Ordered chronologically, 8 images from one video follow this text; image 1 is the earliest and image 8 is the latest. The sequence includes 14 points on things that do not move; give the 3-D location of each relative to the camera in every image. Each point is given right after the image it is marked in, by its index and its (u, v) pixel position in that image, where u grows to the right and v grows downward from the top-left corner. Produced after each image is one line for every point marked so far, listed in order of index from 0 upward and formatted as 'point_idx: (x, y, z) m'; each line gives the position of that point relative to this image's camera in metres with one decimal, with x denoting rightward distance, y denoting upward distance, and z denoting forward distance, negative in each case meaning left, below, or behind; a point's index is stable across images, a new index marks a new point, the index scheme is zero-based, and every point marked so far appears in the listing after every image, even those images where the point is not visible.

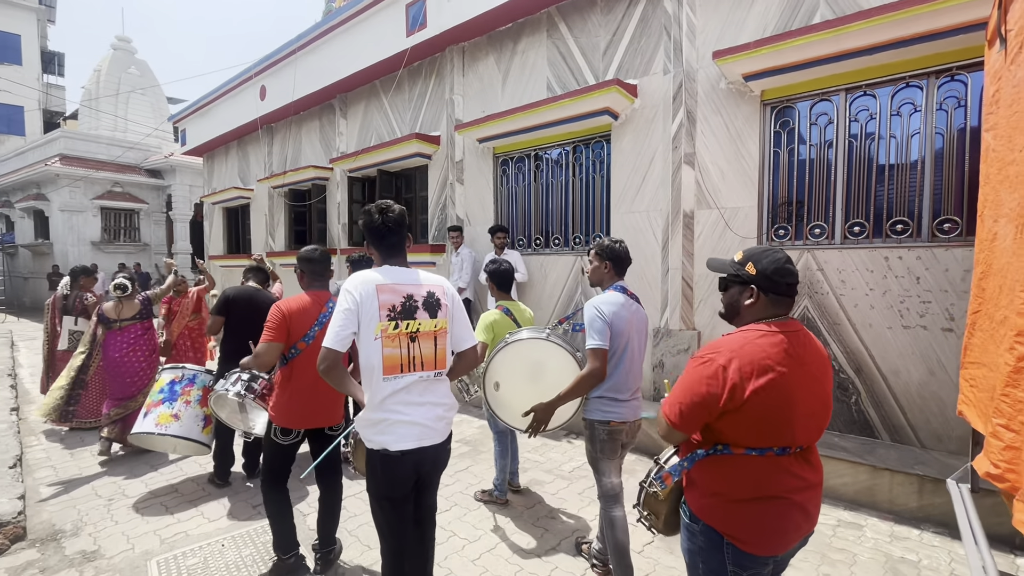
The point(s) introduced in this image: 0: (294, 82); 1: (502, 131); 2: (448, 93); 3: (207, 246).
0: (-4.0, +3.8, +8.9) m
1: (-0.2, +1.9, +6.0) m
2: (-0.9, +2.7, +6.8) m
3: (-8.0, +1.1, +12.8) m
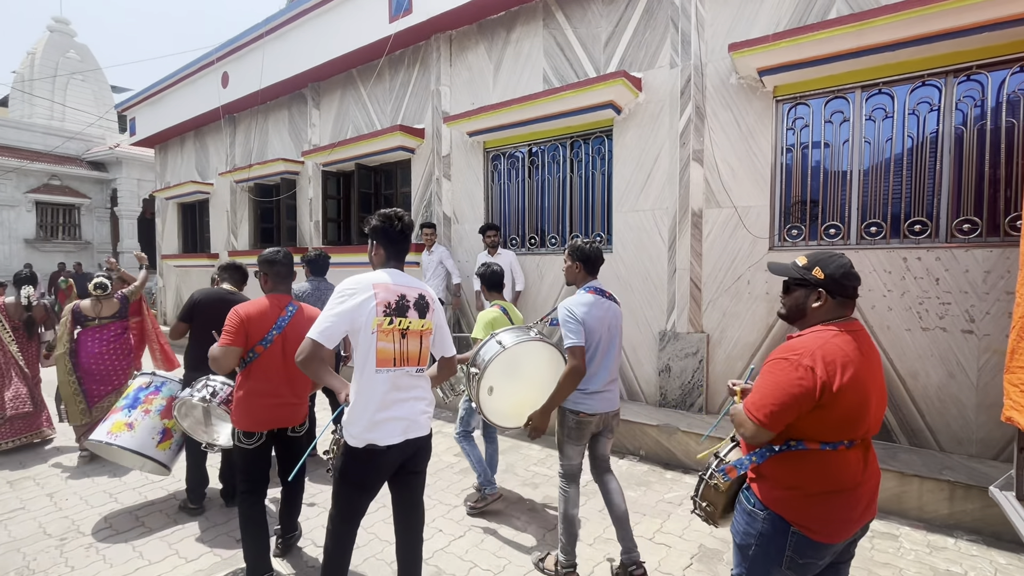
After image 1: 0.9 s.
0: (-4.3, +3.7, +8.3) m
1: (-0.2, +1.9, +5.7) m
2: (-1.0, +2.7, +6.5) m
3: (-8.6, +1.1, +11.9) m
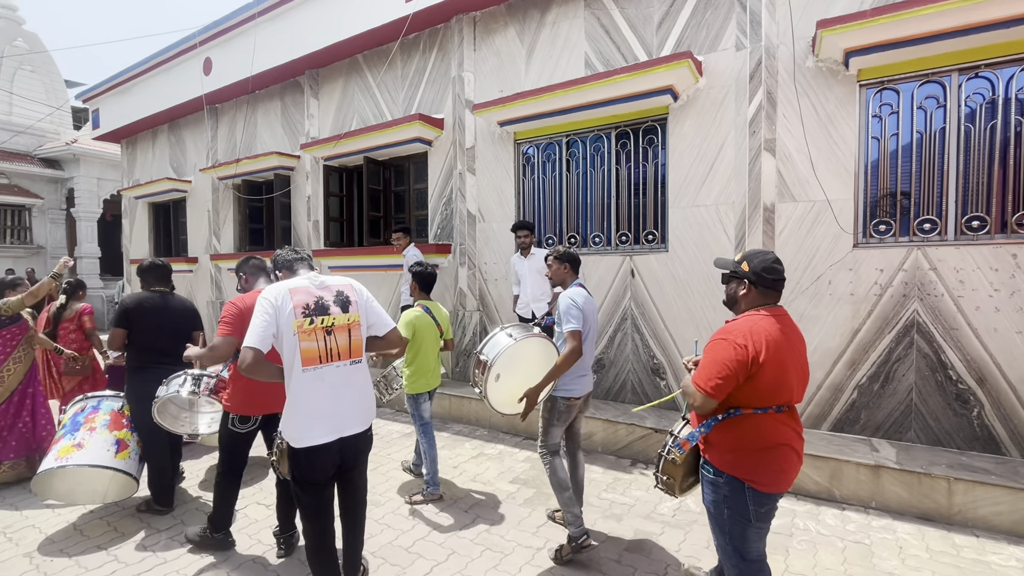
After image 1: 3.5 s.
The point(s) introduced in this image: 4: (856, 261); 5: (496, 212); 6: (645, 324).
0: (-4.1, +3.6, +7.6) m
1: (+0.2, +1.9, +5.2) m
2: (-0.7, +2.7, +5.9) m
3: (-8.6, +0.9, +10.8) m
4: (+2.7, +0.2, +3.9) m
5: (-0.2, +0.9, +5.7) m
6: (+1.3, -0.4, +4.8) m
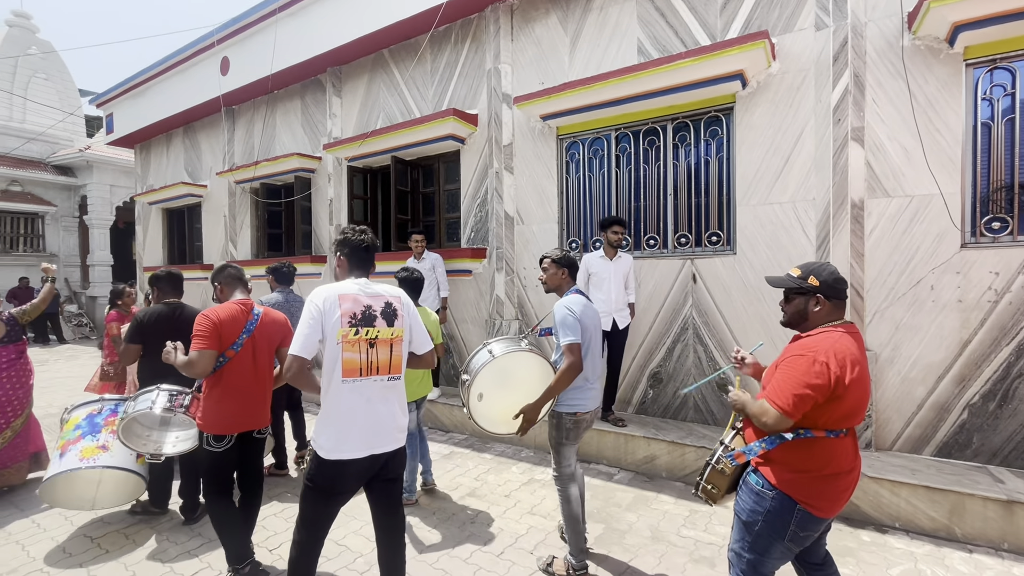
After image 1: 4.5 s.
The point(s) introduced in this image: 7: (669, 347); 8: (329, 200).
0: (-3.6, +3.5, +7.2) m
1: (+0.6, +1.8, +4.8) m
2: (-0.3, +2.6, +5.5) m
3: (-8.0, +0.7, +10.5) m
4: (+3.2, +0.2, +3.4) m
5: (+0.3, +0.8, +5.3) m
6: (+1.8, -0.4, +4.4) m
7: (+1.5, -0.6, +4.6) m
8: (-2.7, +1.3, +7.1) m
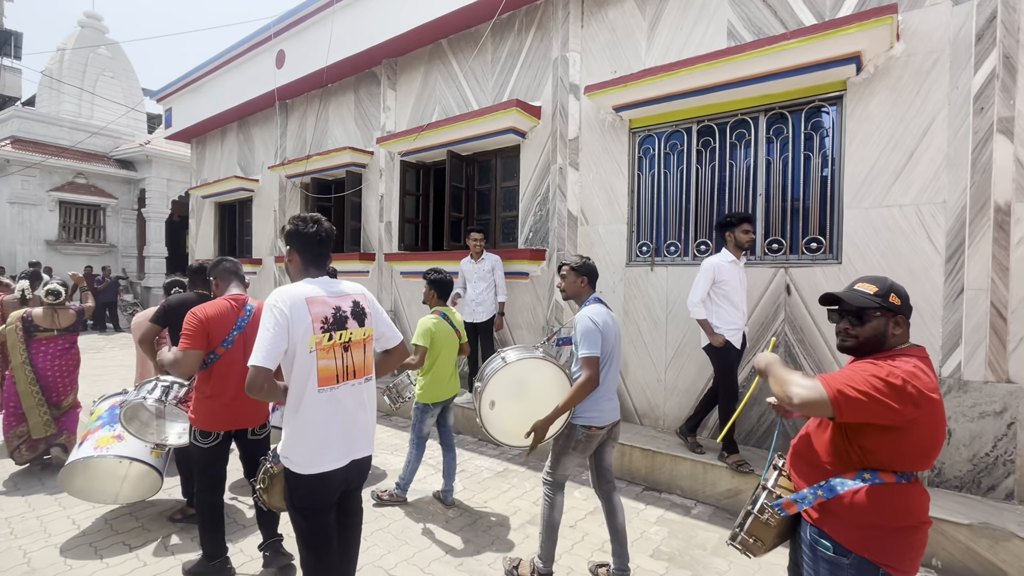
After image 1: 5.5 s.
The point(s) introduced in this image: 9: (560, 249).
0: (-2.7, +3.6, +7.1) m
1: (+1.3, +1.7, +4.3) m
2: (+0.5, +2.5, +5.2) m
3: (-7.0, +0.9, +10.7) m
4: (+3.7, 0.0, +2.8) m
5: (+0.9, +0.8, +4.9) m
6: (+2.3, -0.5, +3.9) m
7: (+2.0, -0.7, +4.0) m
8: (-1.9, +1.3, +6.8) m
9: (+0.5, +0.4, +5.1) m
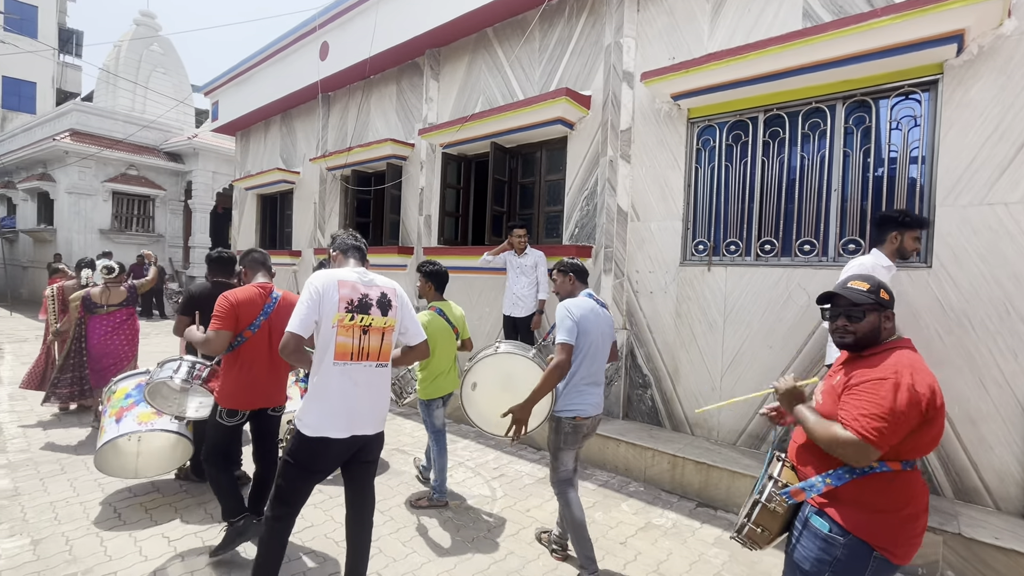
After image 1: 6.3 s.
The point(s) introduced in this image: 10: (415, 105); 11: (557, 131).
0: (-2.0, +3.7, +7.0) m
1: (+1.7, +1.7, +4.0) m
2: (+1.0, +2.5, +4.9) m
3: (-6.2, +1.1, +10.9) m
4: (+4.0, 0.0, +2.3) m
5: (+1.4, +0.8, +4.6) m
6: (+2.7, -0.6, +3.5) m
7: (+2.4, -0.7, +3.7) m
8: (-1.3, +1.4, +6.7) m
9: (+1.0, +0.4, +4.9) m
10: (-1.4, +2.6, +6.9) m
11: (+0.5, +1.7, +5.3) m
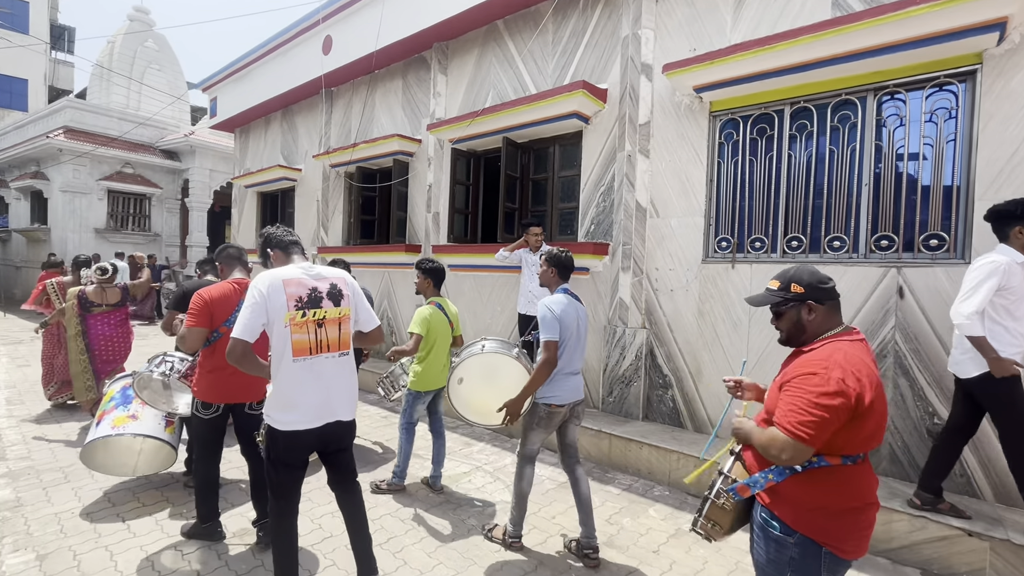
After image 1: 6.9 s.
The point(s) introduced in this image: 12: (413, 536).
0: (-1.9, +3.7, +6.8) m
1: (+1.9, +1.7, +3.9) m
2: (+1.1, +2.6, +4.8) m
3: (-6.1, +1.1, +10.7) m
4: (+4.1, 0.0, +2.2) m
5: (+1.5, +0.8, +4.5) m
6: (+2.8, -0.5, +3.4) m
7: (+2.6, -0.7, +3.6) m
8: (-1.1, +1.4, +6.6) m
9: (+1.1, +0.4, +4.8) m
10: (-1.3, +2.6, +6.8) m
11: (+0.6, +1.7, +5.1) m
12: (-0.6, -1.6, +3.2) m
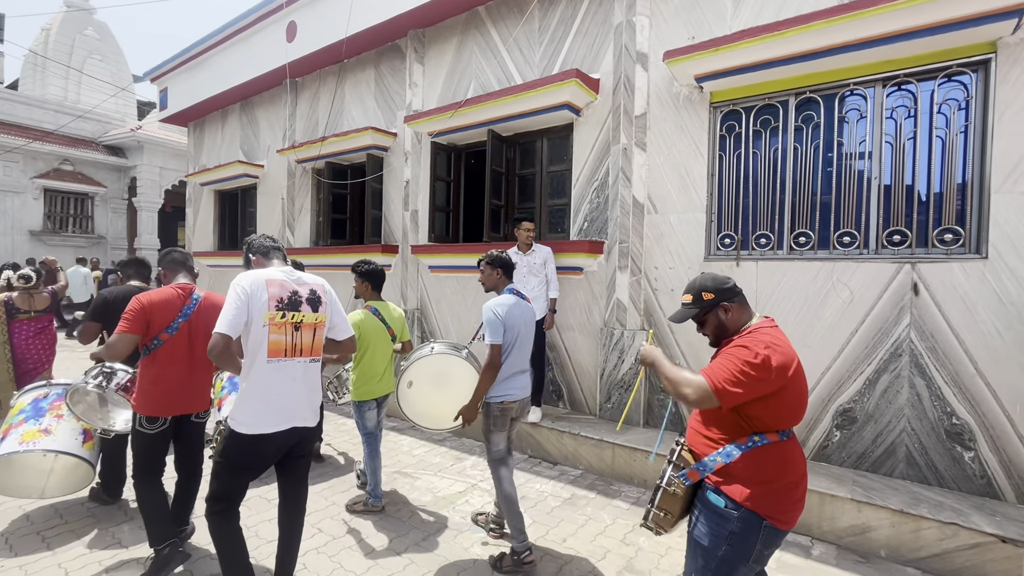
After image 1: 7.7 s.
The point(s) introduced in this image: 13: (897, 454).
0: (-2.2, +3.6, +6.4) m
1: (+1.8, +1.7, +3.7) m
2: (+1.0, +2.6, +4.5) m
3: (-6.6, +1.0, +9.9) m
4: (+4.2, 0.0, +2.2) m
5: (+1.4, +0.8, +4.3) m
6: (+2.9, -0.5, +3.3) m
7: (+2.6, -0.6, +3.5) m
8: (-1.4, +1.4, +6.2) m
9: (+1.0, +0.4, +4.5) m
10: (-1.5, +2.6, +6.4) m
11: (+0.5, +1.7, +4.9) m
12: (-0.6, -1.6, +2.8) m
13: (+2.7, -1.2, +3.4) m
